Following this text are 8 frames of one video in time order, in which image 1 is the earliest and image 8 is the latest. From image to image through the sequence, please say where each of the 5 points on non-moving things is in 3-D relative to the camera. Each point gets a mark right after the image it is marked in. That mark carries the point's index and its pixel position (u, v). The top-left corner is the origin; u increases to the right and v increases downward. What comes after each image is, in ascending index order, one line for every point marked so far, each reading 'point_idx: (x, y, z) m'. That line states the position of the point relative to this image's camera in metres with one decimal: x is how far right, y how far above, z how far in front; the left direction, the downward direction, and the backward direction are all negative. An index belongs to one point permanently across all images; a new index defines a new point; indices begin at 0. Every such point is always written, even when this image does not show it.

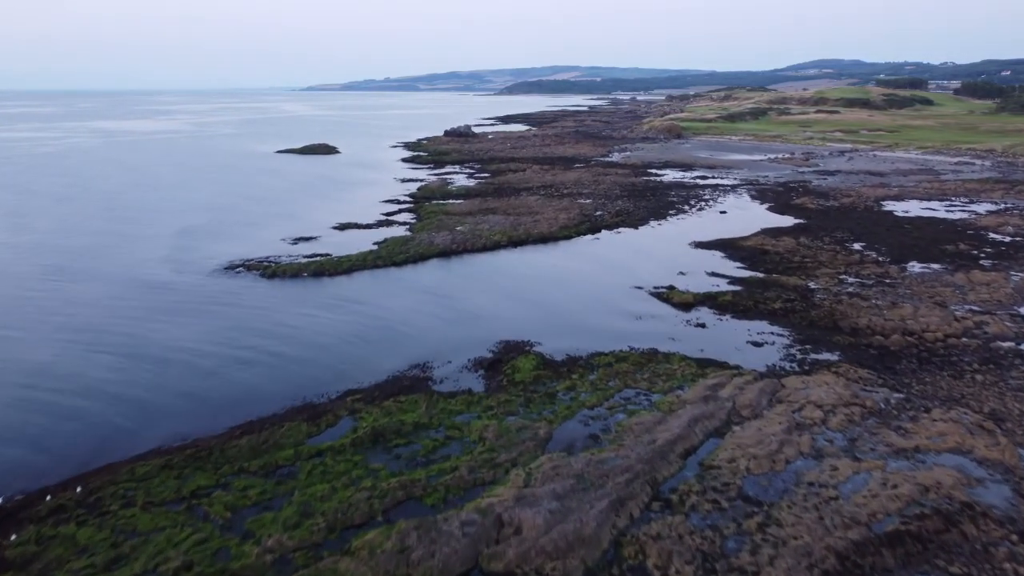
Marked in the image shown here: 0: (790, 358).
0: (+5.3, -1.3, +15.4) m
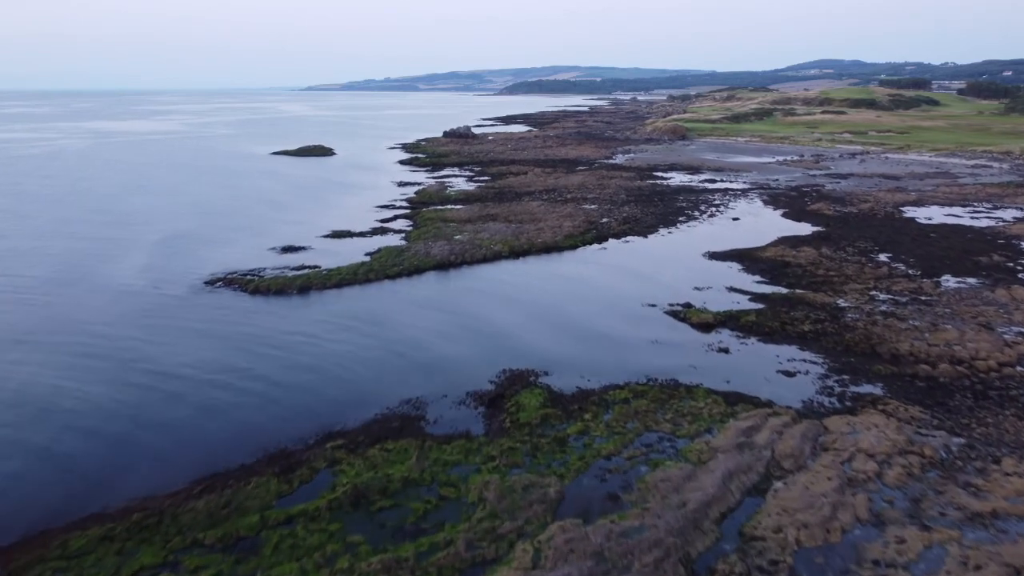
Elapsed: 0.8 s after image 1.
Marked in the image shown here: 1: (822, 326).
0: (+5.3, -1.8, +13.8) m
1: (+6.5, -0.8, +17.2) m
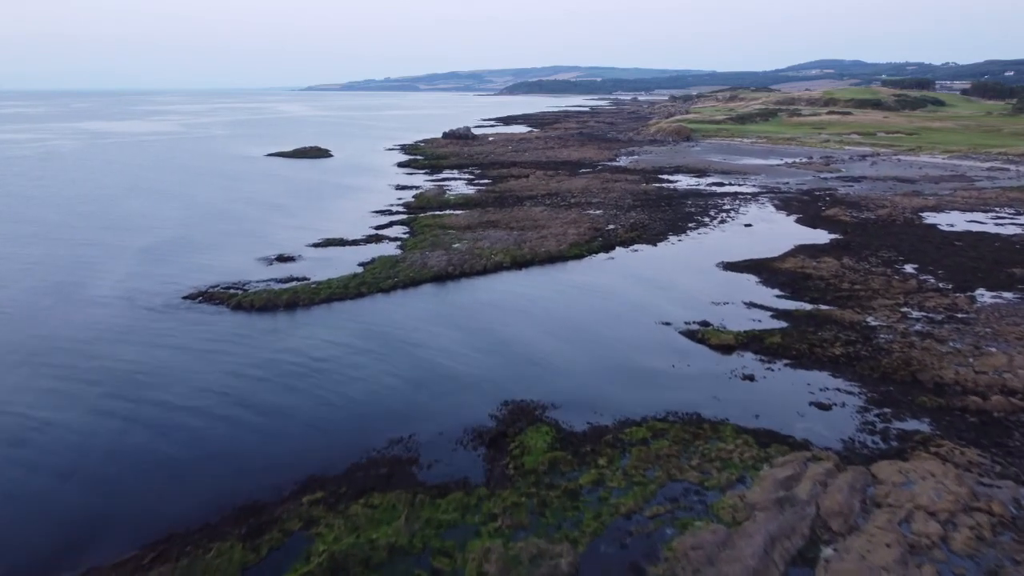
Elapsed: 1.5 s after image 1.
0: (+5.4, -2.1, +12.3) m
1: (+6.6, -1.2, +15.7) m
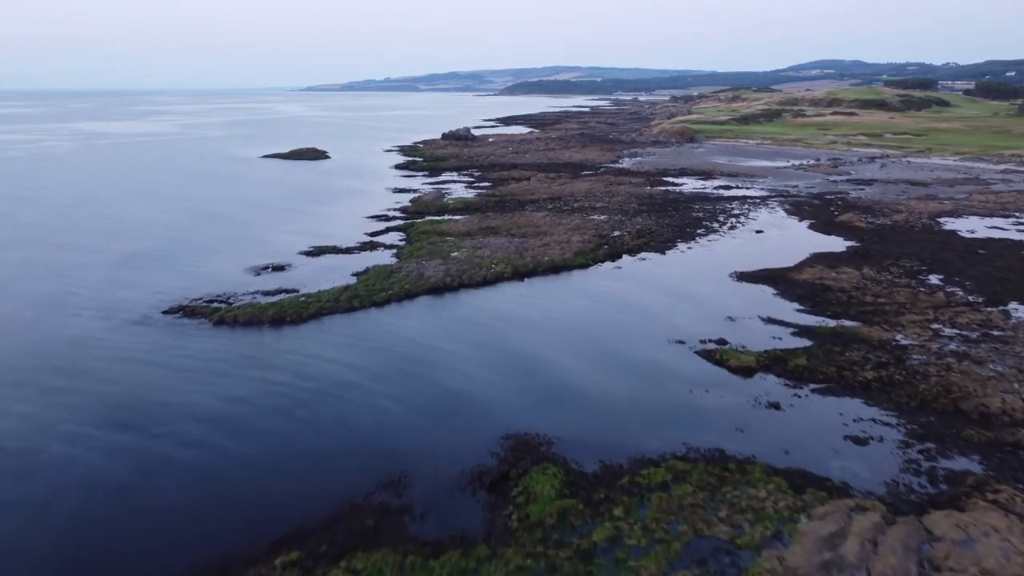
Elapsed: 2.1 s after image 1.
0: (+5.4, -2.4, +11.0) m
1: (+6.6, -1.5, +14.4) m
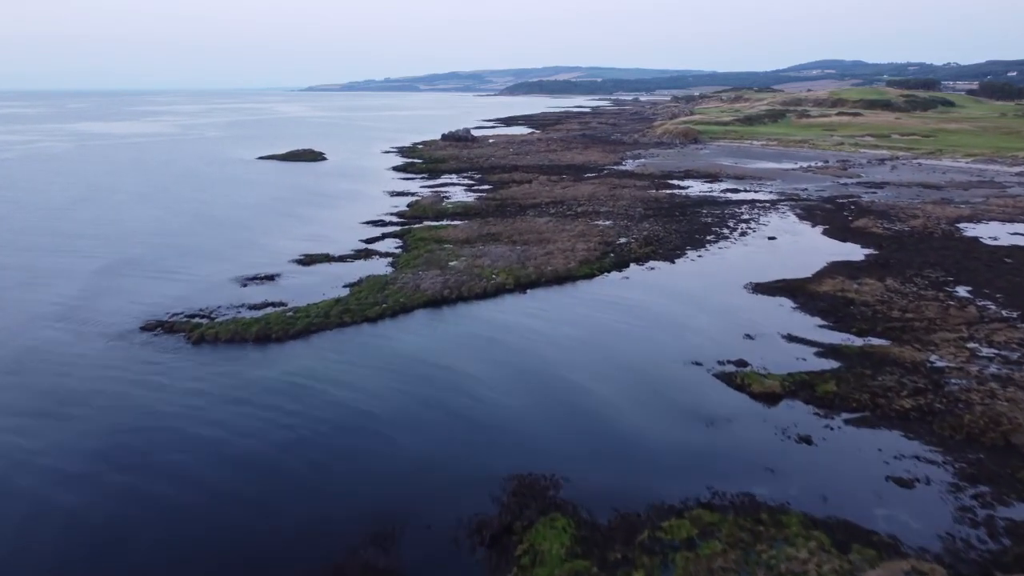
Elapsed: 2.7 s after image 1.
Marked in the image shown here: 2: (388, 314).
0: (+5.5, -2.8, +9.8) m
1: (+6.7, -1.8, +13.1) m
2: (-2.9, -0.6, +19.2) m
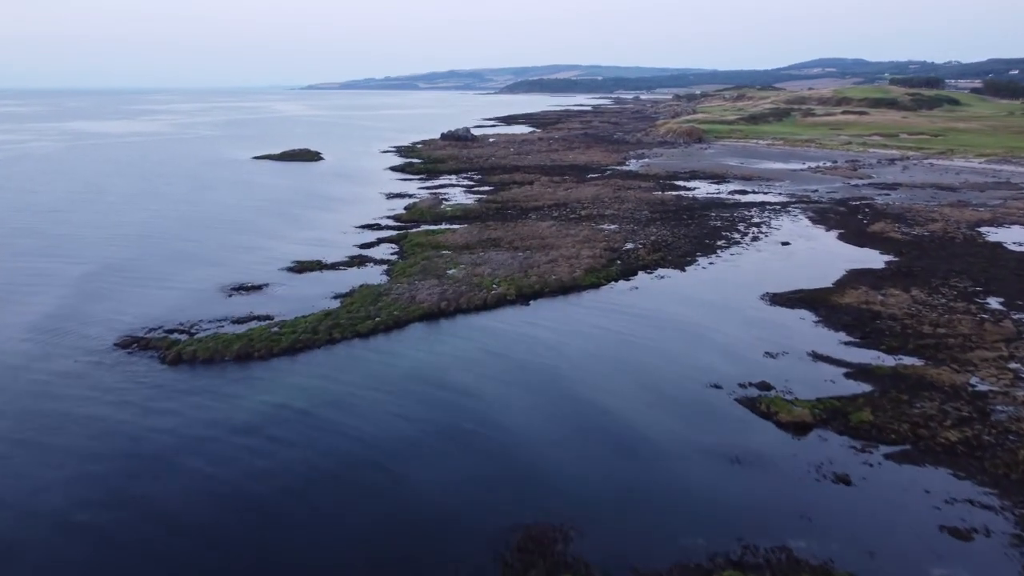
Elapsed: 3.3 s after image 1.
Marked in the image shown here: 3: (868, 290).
0: (+5.5, -3.0, +8.5) m
1: (+6.7, -2.1, +11.9) m
2: (-2.9, -0.9, +18.0) m
3: (+8.6, -0.1, +19.8) m
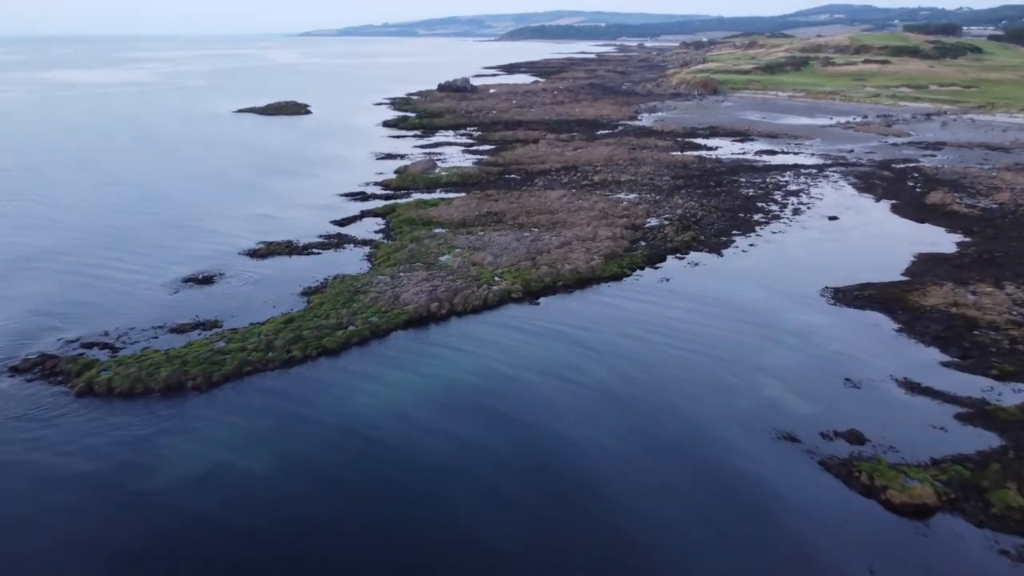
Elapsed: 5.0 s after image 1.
0: (+5.6, -3.6, +5.1) m
1: (+6.8, -2.5, +8.4) m
2: (-2.8, -0.9, +14.5) m
3: (+8.8, 0.0, +16.2) m
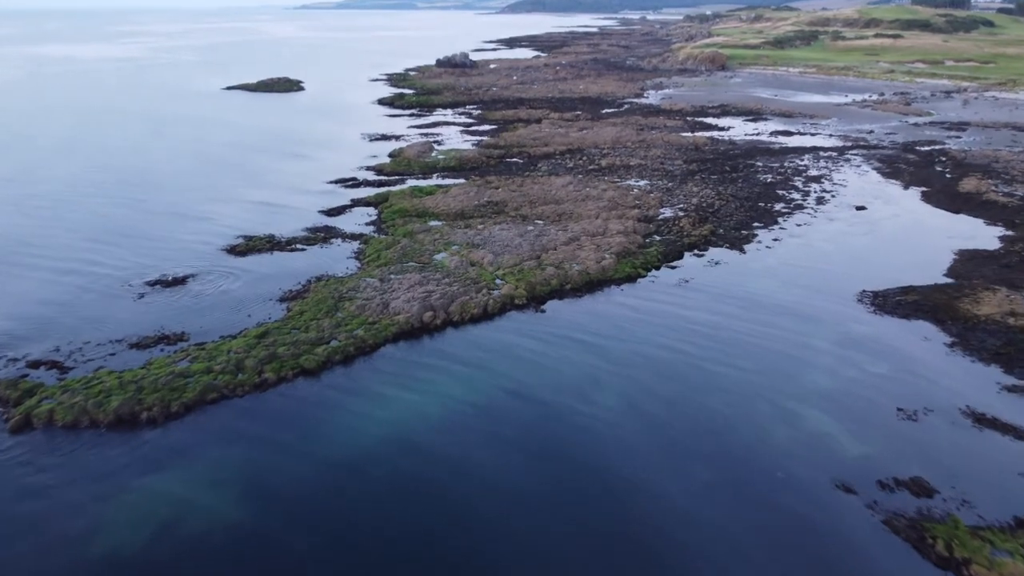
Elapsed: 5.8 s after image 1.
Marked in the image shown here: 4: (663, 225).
0: (+5.7, -4.1, +3.6) m
1: (+6.9, -2.8, +6.8) m
2: (-2.7, -1.0, +12.8) m
3: (+8.8, -0.1, +14.6) m
4: (+3.6, +1.5, +19.3) m
